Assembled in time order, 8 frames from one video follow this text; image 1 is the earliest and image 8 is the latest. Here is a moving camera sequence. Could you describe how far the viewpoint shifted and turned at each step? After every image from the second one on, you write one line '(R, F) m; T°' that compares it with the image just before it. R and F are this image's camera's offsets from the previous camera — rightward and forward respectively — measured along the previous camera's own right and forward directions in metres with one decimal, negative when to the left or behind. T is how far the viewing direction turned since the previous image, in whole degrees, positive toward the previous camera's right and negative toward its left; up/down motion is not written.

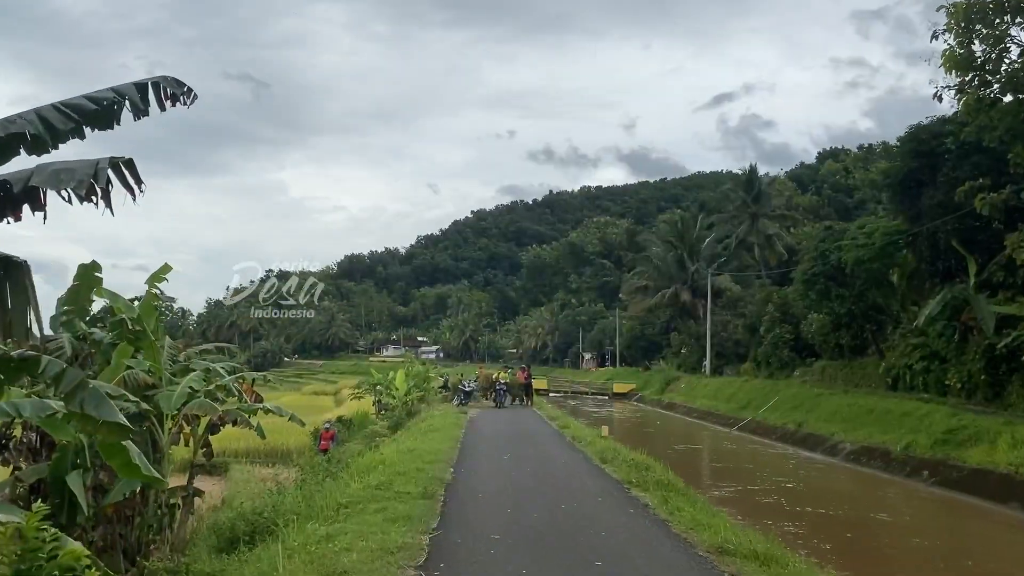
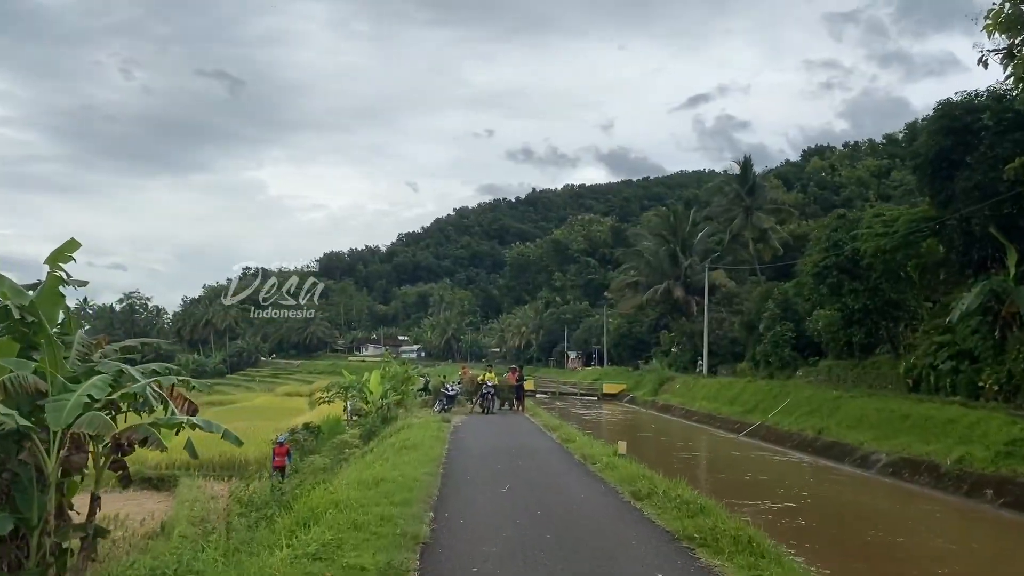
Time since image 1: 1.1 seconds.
(-0.1, +2.2) m; +1°
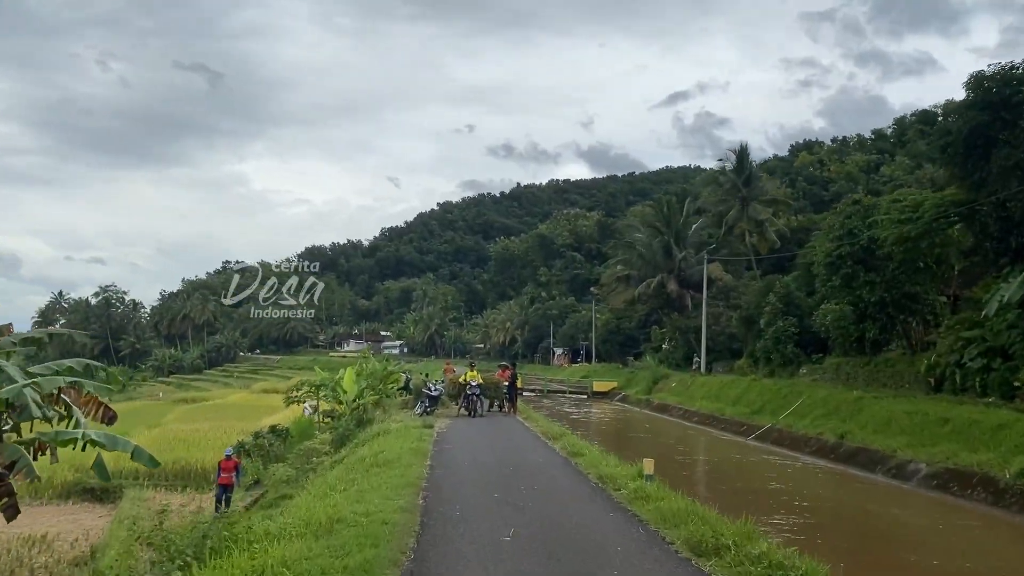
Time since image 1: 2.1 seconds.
(-0.1, +1.9) m; +1°
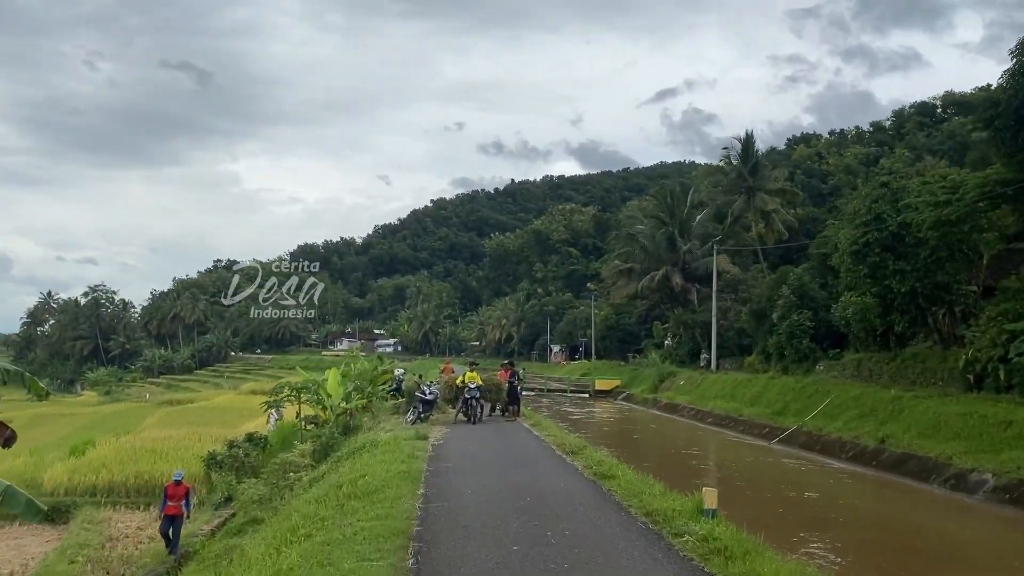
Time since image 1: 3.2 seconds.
(-0.2, +1.7) m; 0°
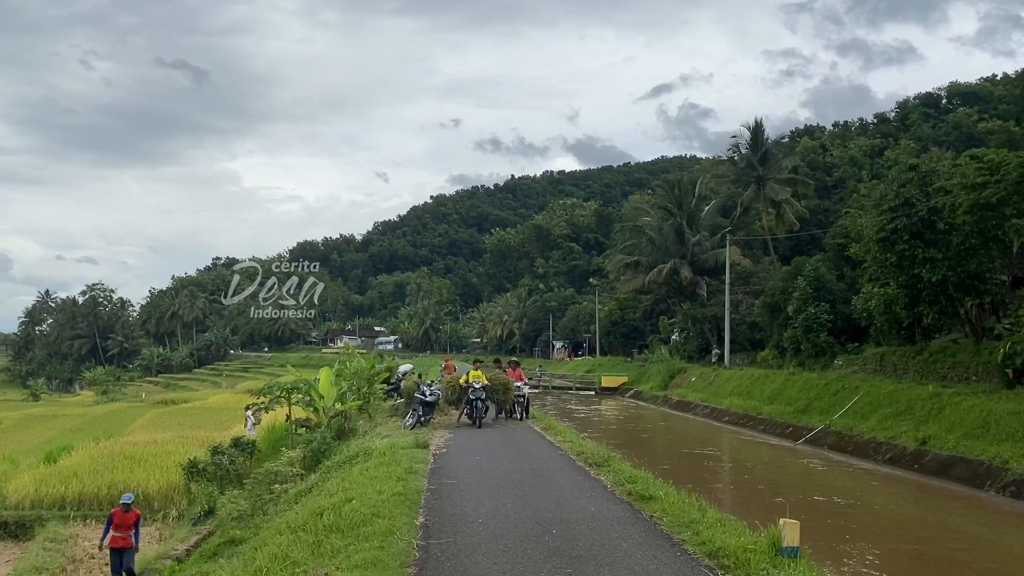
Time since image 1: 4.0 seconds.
(-0.1, +1.2) m; 0°
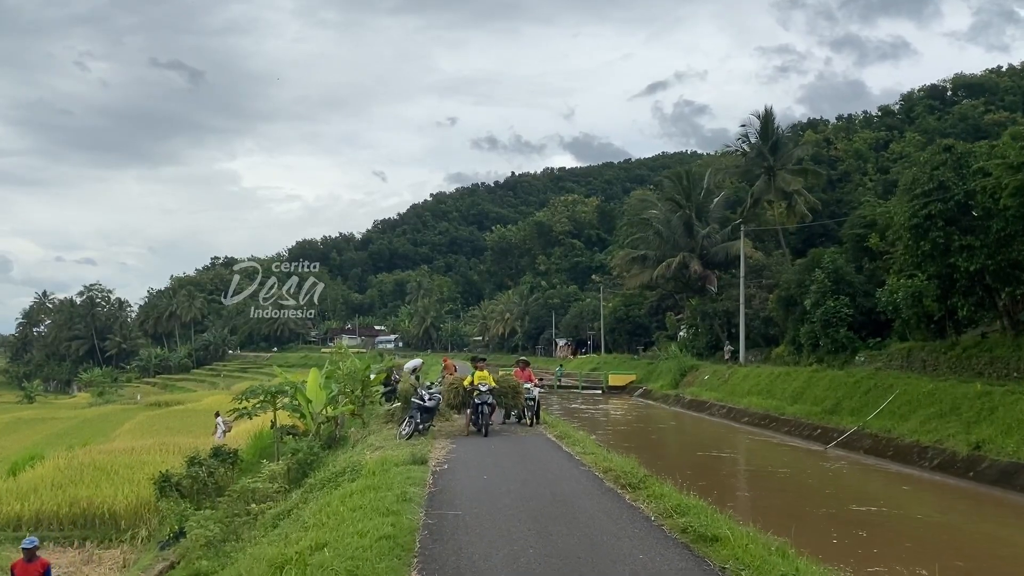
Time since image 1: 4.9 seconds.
(-0.1, +1.3) m; 0°
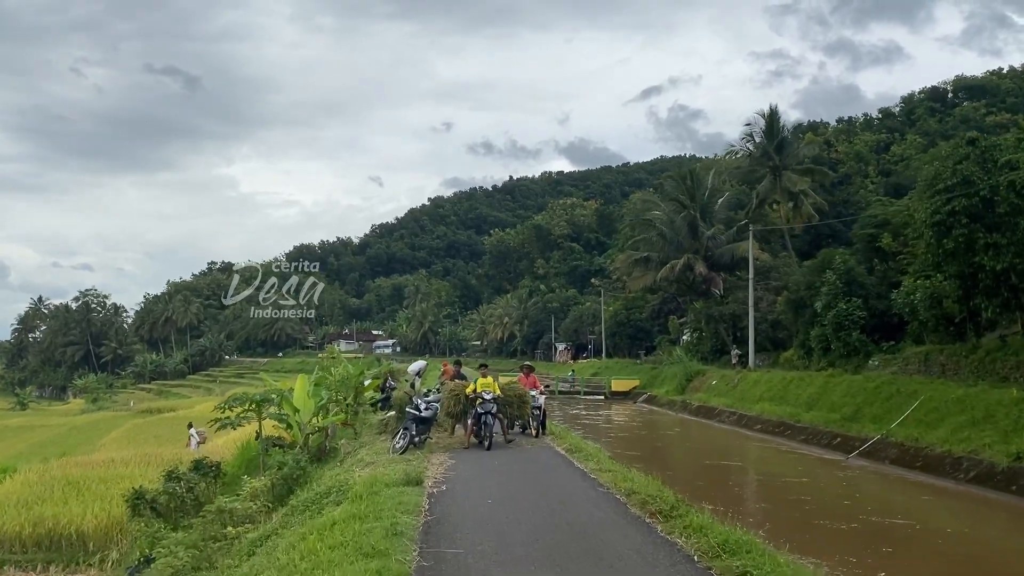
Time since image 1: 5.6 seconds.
(-0.1, +0.9) m; 0°
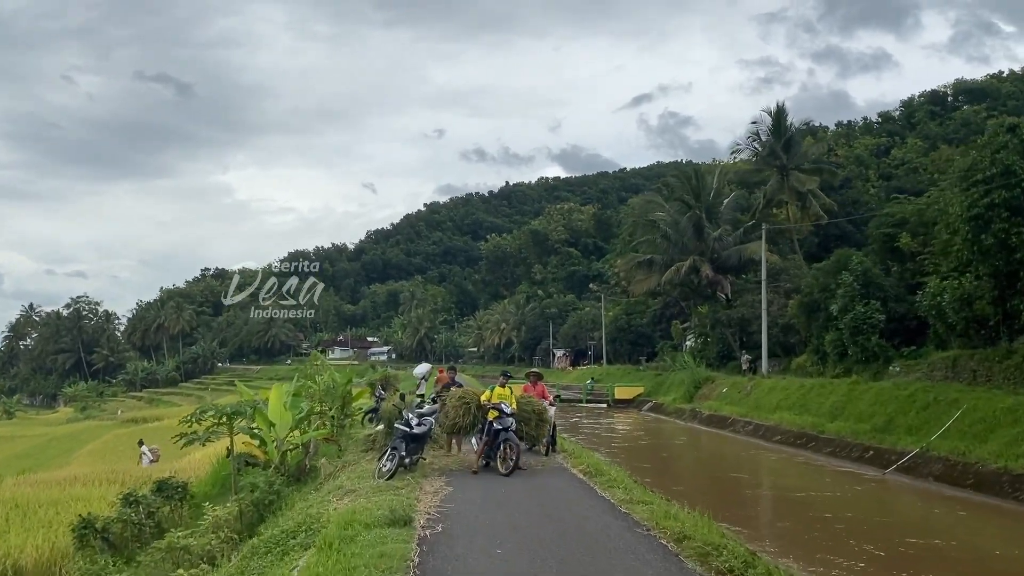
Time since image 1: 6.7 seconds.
(-0.1, +1.4) m; 0°
